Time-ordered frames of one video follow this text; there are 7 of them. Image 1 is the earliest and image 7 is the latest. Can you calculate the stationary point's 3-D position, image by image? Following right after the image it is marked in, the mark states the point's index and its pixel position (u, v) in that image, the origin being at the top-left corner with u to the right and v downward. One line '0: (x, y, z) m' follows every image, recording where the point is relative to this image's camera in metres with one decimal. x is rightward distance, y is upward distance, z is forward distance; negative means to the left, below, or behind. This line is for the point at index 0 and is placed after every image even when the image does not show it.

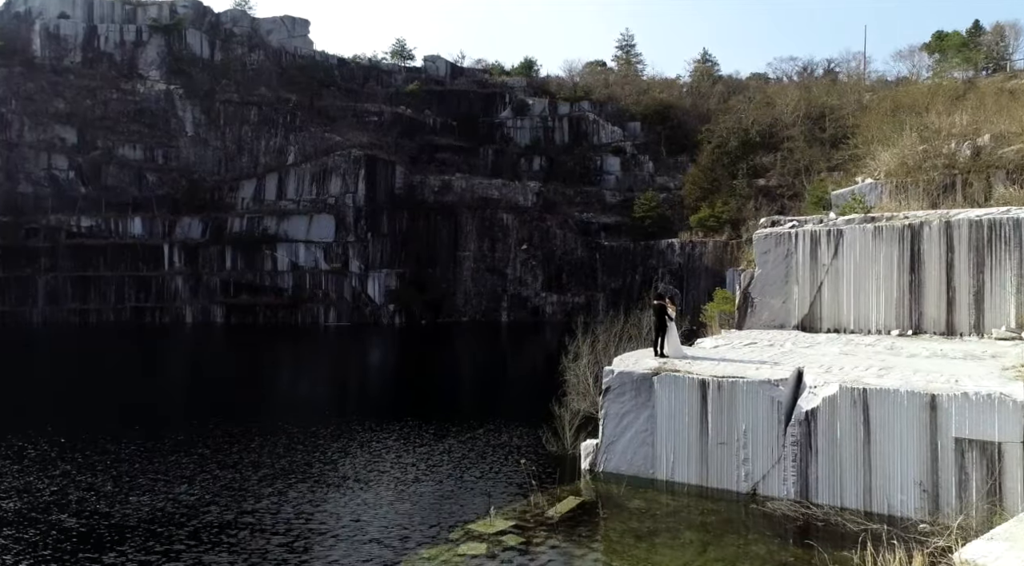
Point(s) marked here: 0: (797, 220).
0: (+4.4, +1.0, +12.3) m
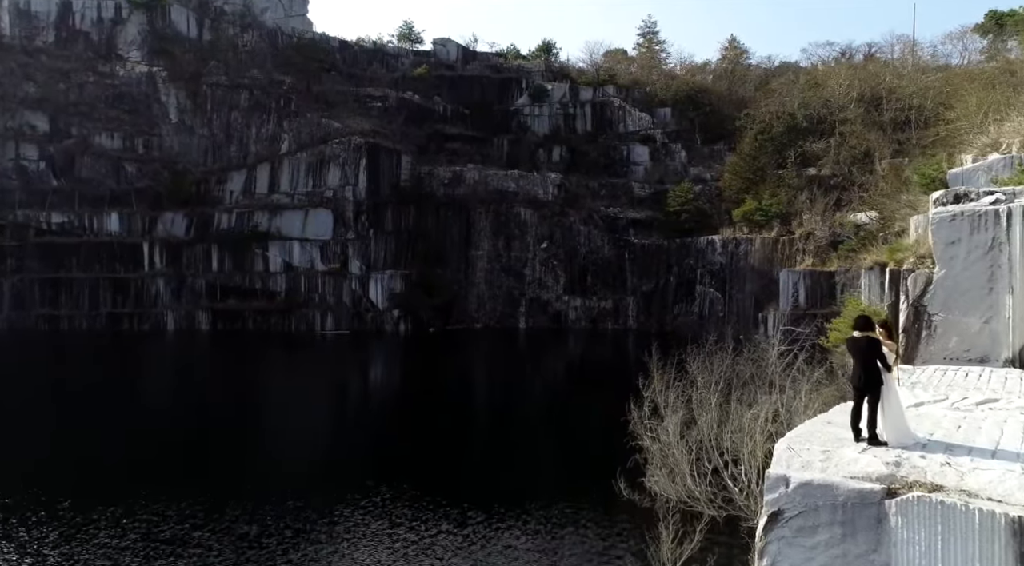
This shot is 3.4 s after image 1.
0: (+4.8, +0.9, +7.9) m
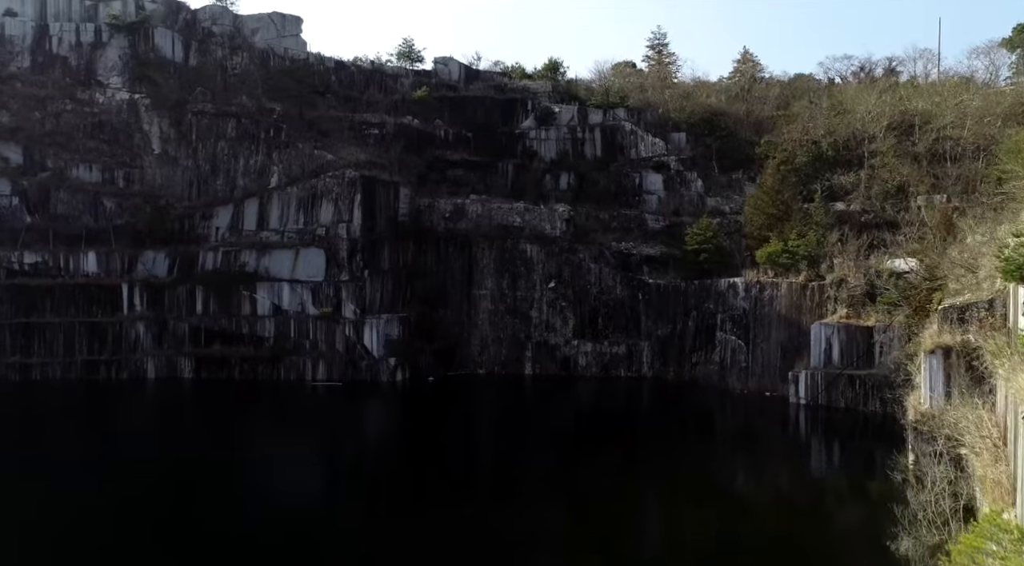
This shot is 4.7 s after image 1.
0: (+4.8, -0.9, +5.3) m
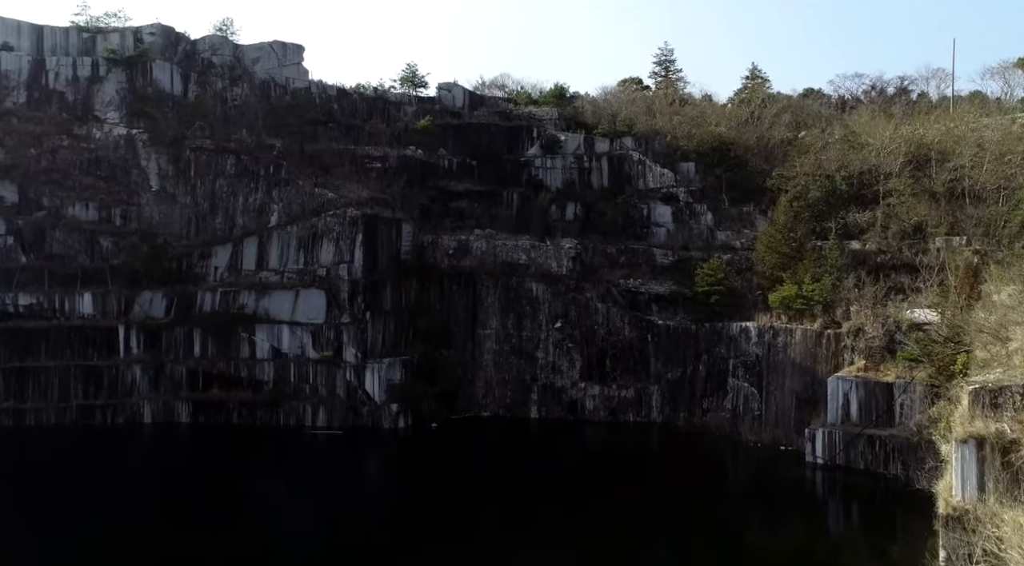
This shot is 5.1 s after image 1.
0: (+4.8, -2.4, +4.4) m
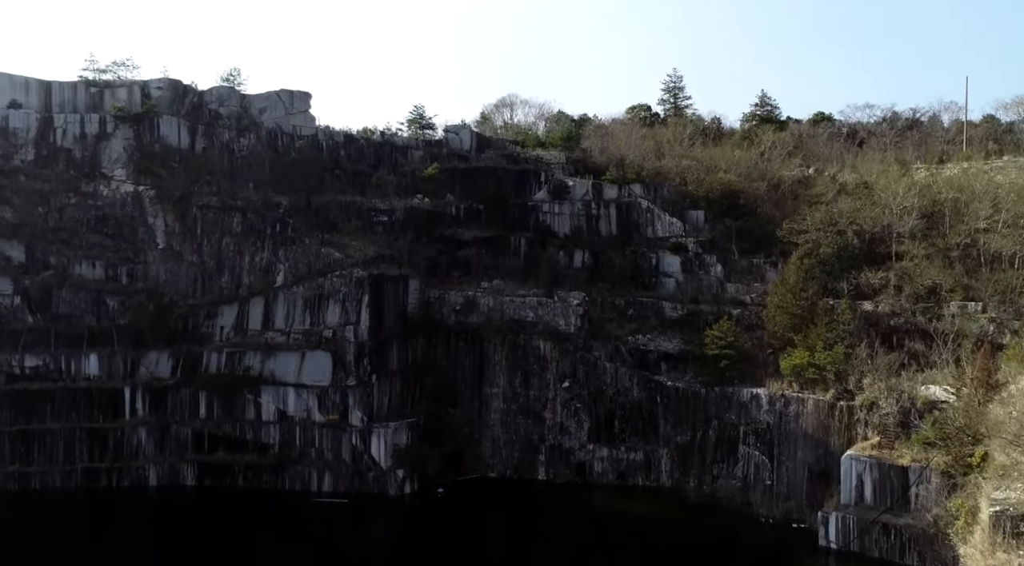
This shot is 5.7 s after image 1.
0: (+4.8, -4.7, +4.0) m
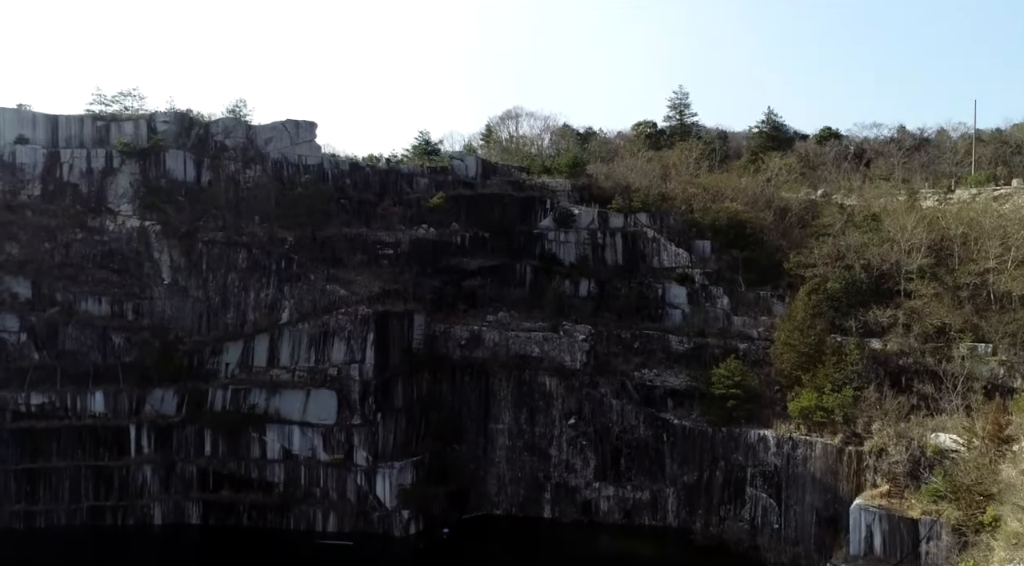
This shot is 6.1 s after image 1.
0: (+4.8, -6.0, +3.8) m
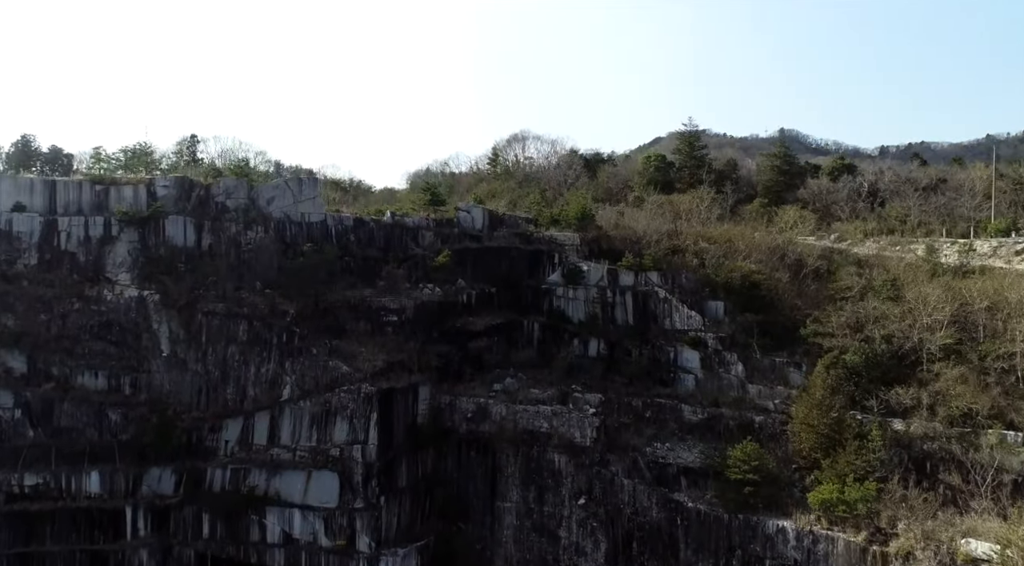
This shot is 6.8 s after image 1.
0: (+4.8, -8.7, +2.6) m
